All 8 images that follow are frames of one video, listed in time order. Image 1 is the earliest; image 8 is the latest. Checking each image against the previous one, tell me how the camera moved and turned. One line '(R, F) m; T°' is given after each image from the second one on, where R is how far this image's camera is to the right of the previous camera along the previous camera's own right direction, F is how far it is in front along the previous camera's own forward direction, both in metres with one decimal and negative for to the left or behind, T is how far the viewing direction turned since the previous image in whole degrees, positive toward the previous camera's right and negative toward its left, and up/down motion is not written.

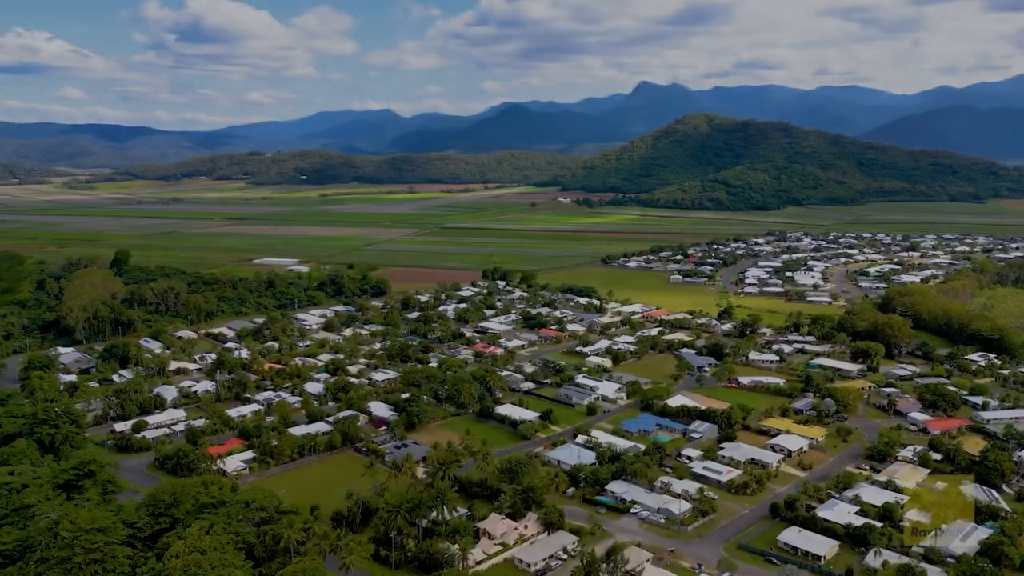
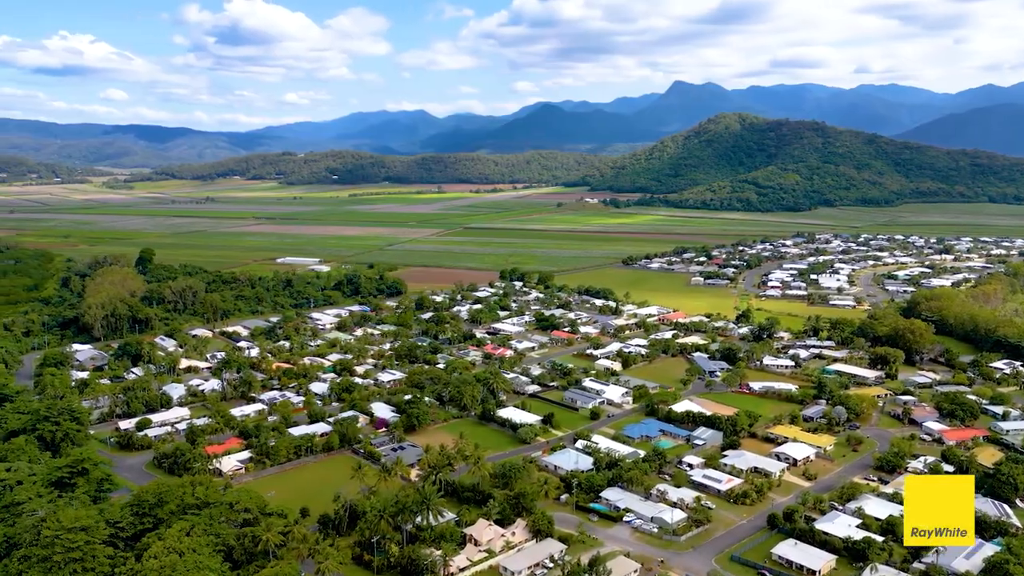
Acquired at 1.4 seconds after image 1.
(+1.4, +0.5) m; -2°
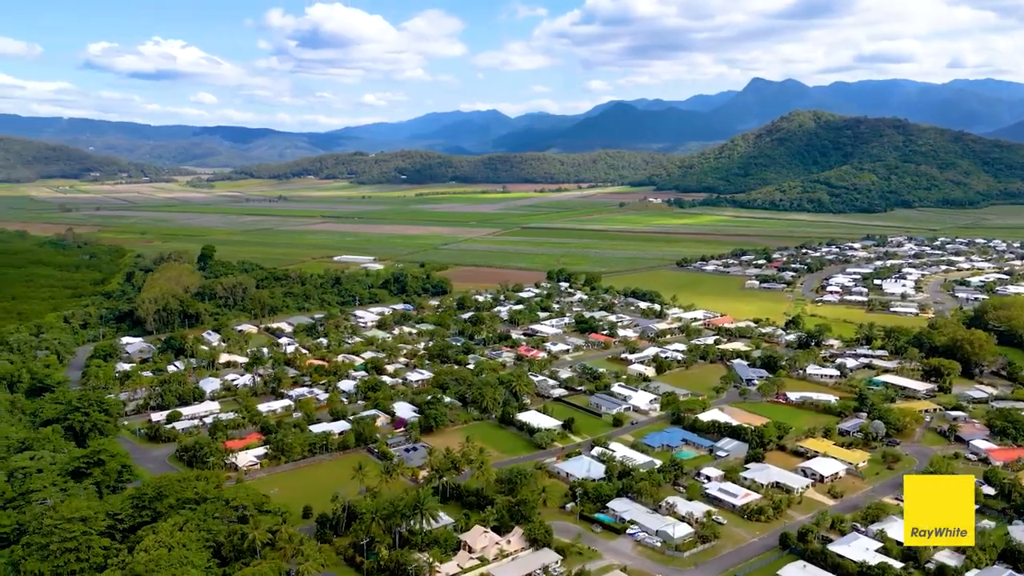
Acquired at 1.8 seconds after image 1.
(+2.2, +0.6) m; -5°
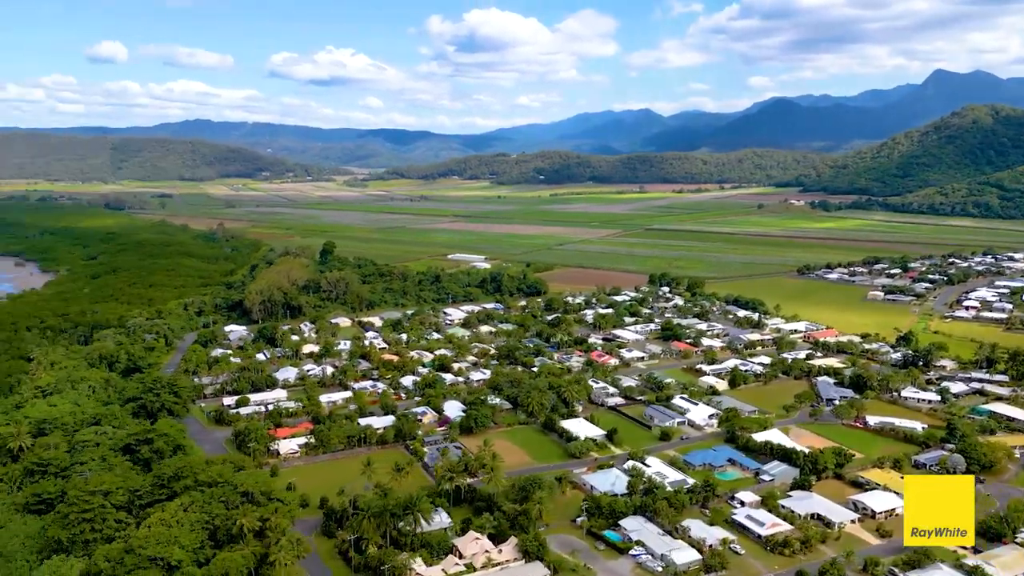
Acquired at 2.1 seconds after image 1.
(+4.5, +1.0) m; -11°
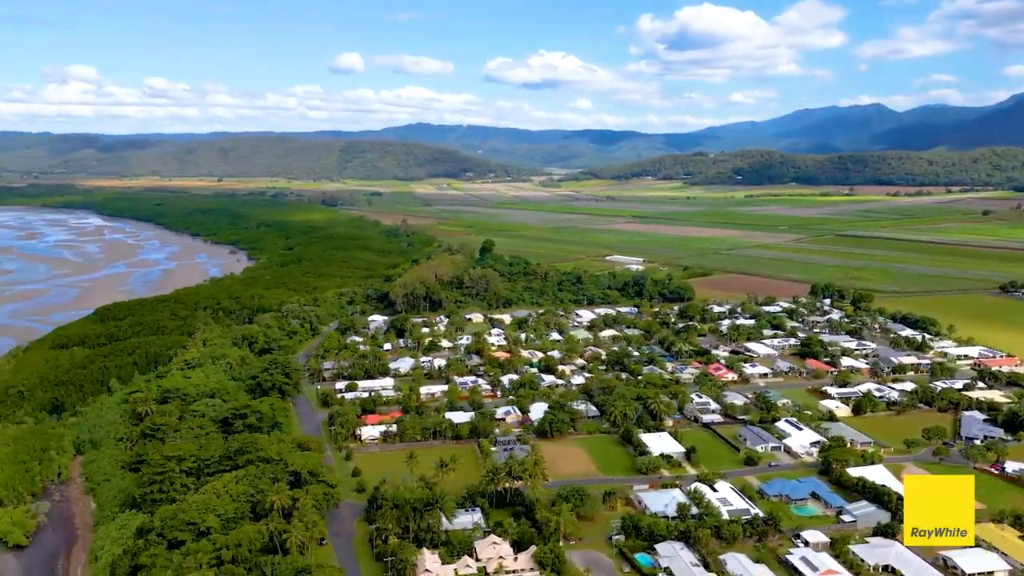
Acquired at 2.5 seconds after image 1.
(+5.1, +1.1) m; -15°
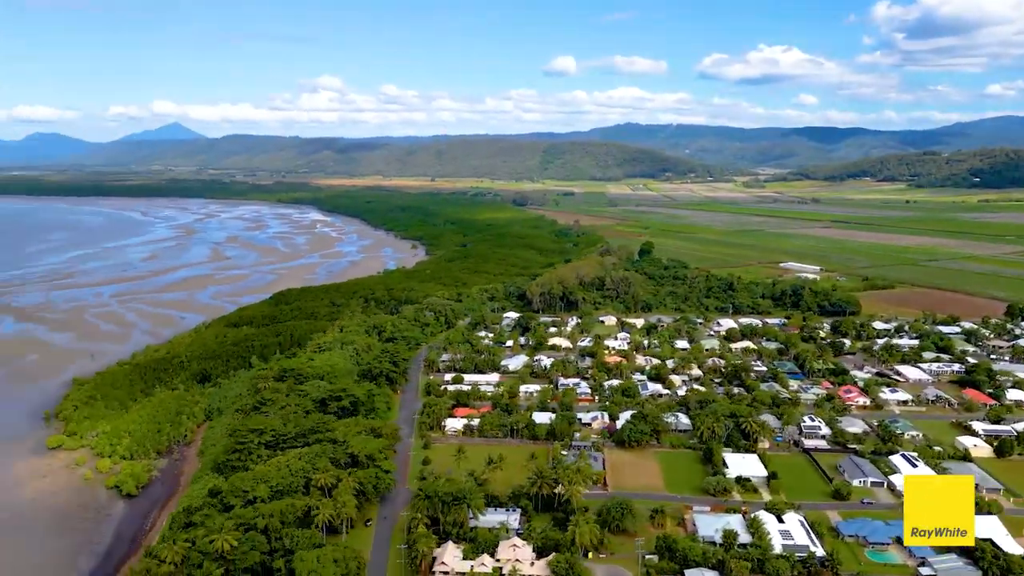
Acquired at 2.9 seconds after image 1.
(+5.1, +0.8) m; -15°
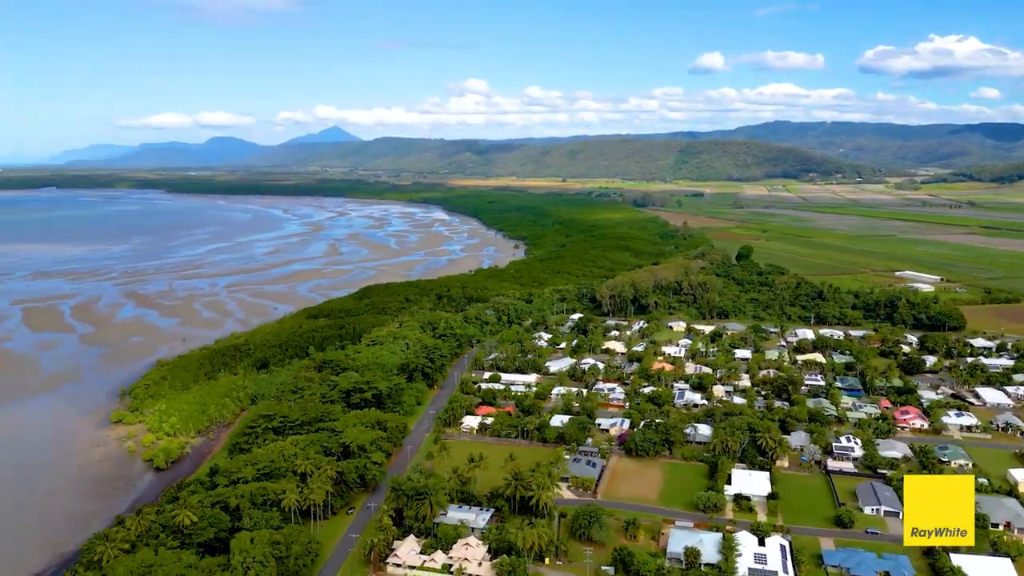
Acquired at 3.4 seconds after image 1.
(+5.4, +0.4) m; -10°
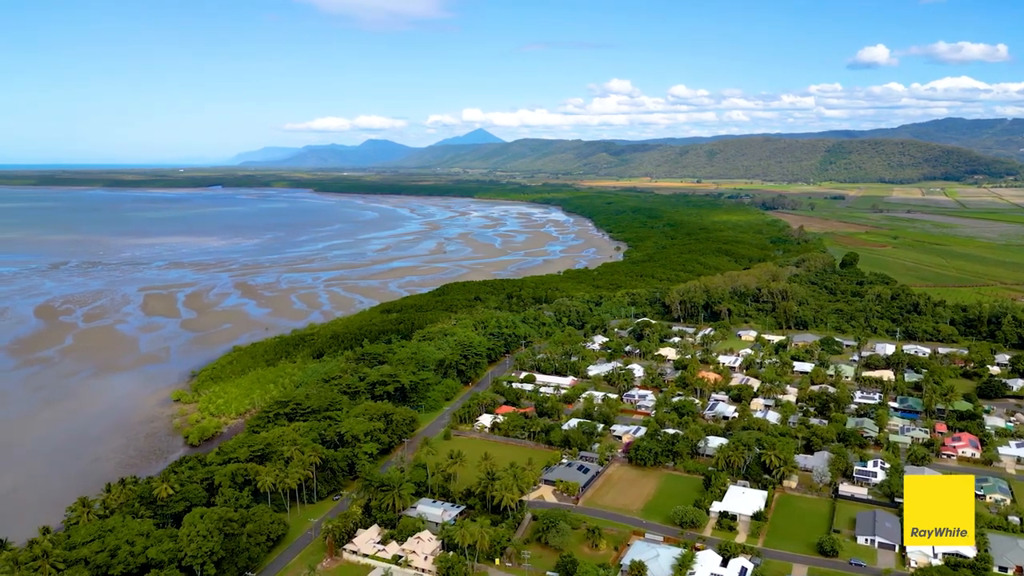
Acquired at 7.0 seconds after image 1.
(+5.6, +0.3) m; -10°
